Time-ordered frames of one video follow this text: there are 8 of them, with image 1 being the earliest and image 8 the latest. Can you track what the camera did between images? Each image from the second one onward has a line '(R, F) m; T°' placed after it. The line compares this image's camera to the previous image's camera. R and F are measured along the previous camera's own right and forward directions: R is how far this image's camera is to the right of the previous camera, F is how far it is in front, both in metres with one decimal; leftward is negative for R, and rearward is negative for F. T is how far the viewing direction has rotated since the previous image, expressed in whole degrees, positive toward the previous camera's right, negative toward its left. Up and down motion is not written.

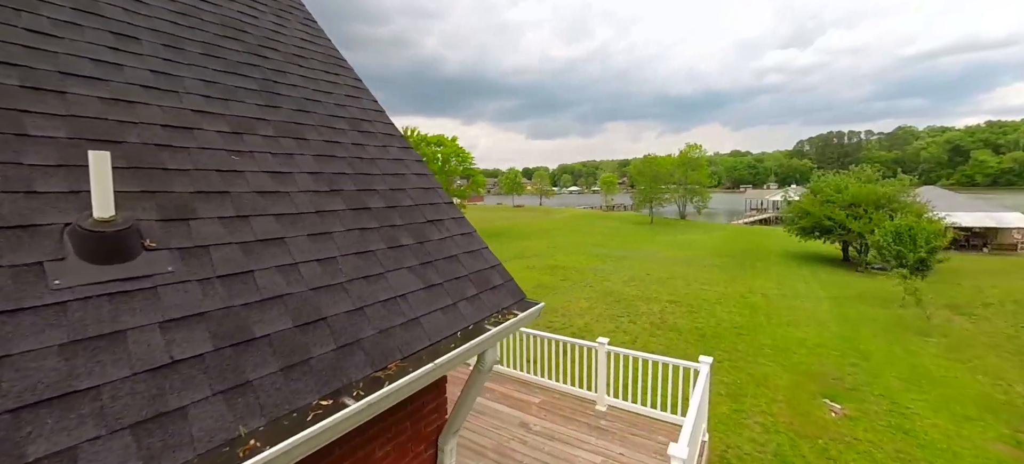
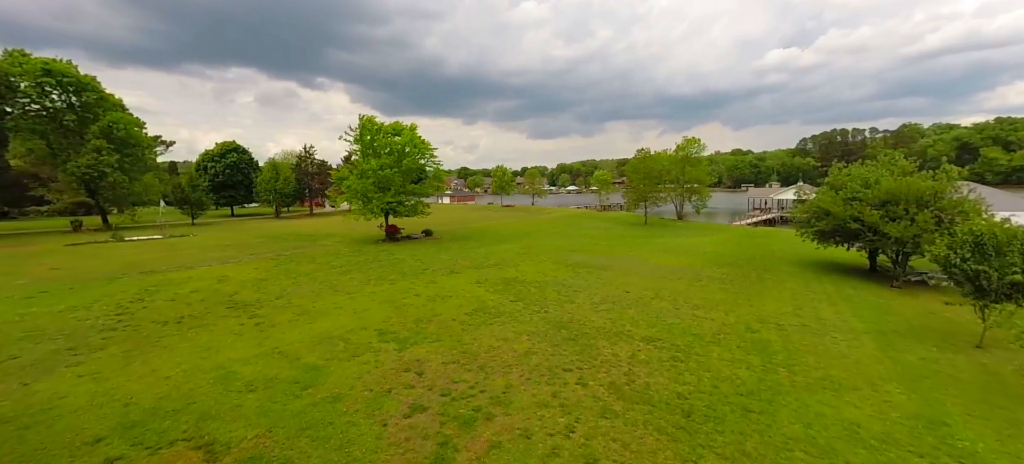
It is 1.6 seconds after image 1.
(+2.3, +4.4) m; 0°
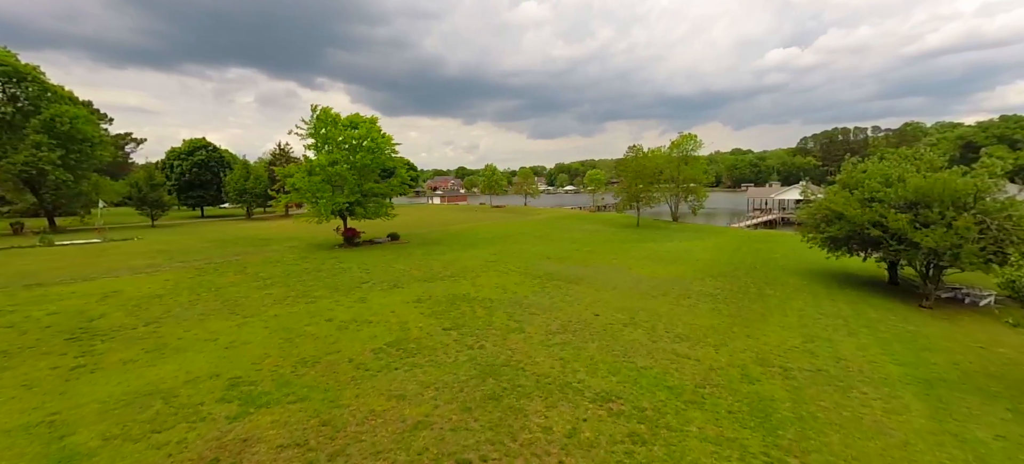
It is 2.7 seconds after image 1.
(+1.8, +3.1) m; 0°
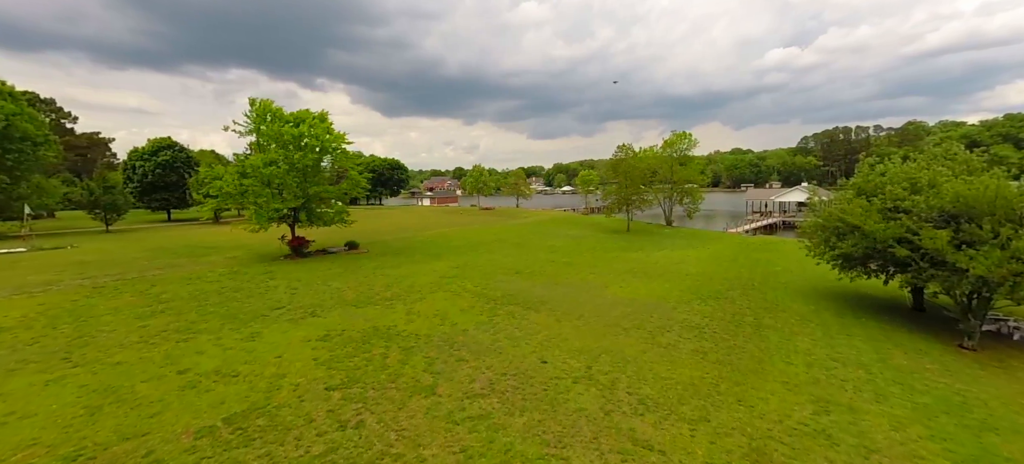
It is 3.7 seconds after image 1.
(+1.9, +3.0) m; 0°
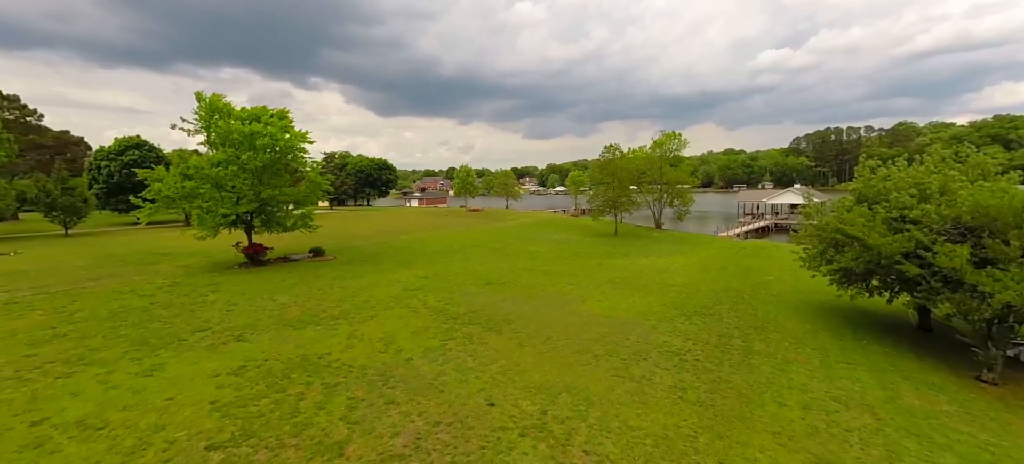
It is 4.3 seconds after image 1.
(+1.1, +1.6) m; +1°
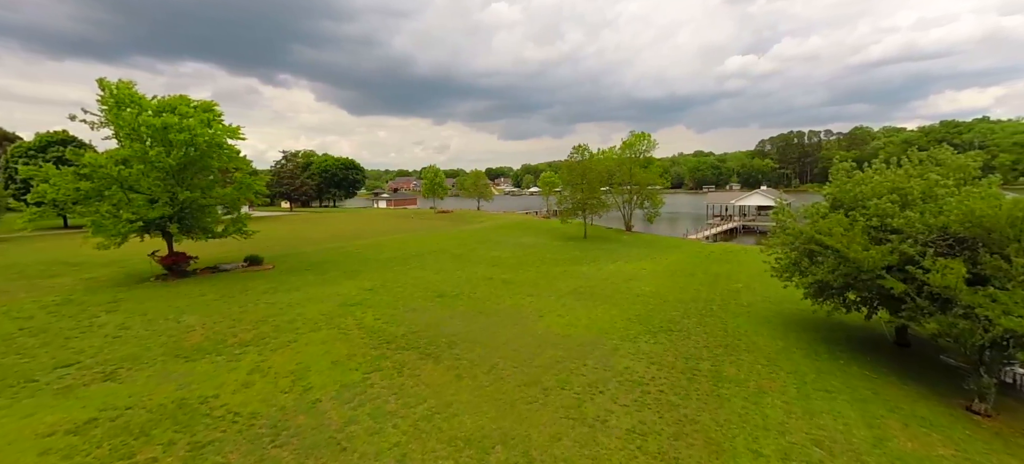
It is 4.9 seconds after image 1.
(+0.9, +1.7) m; +3°
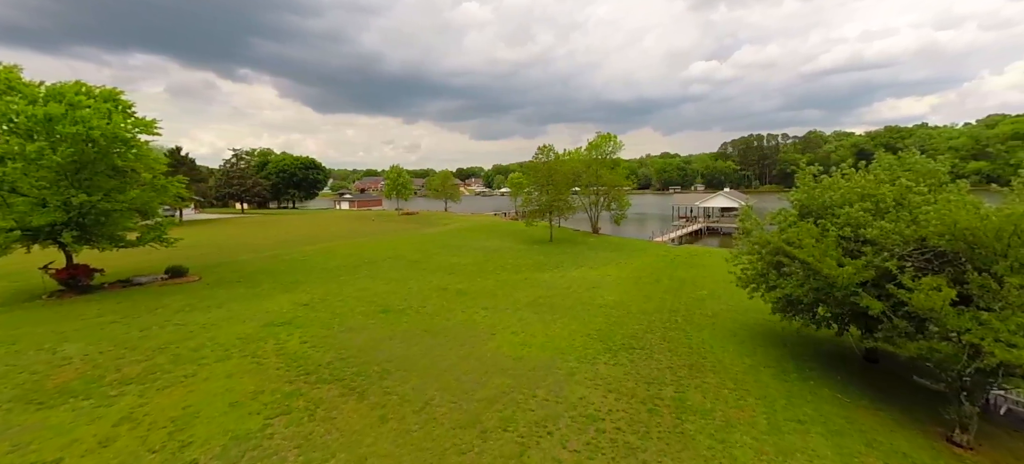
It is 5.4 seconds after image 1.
(+0.8, +1.4) m; +4°
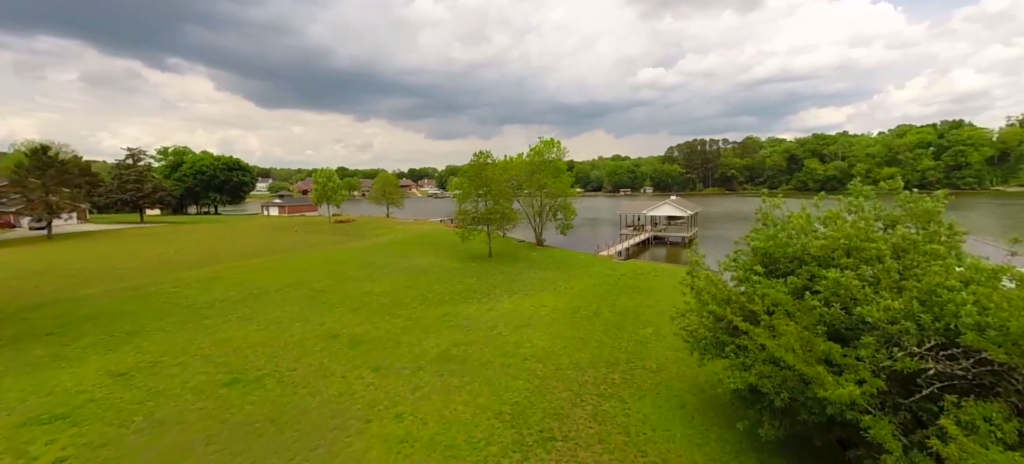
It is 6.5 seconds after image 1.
(+1.8, +3.3) m; +6°
